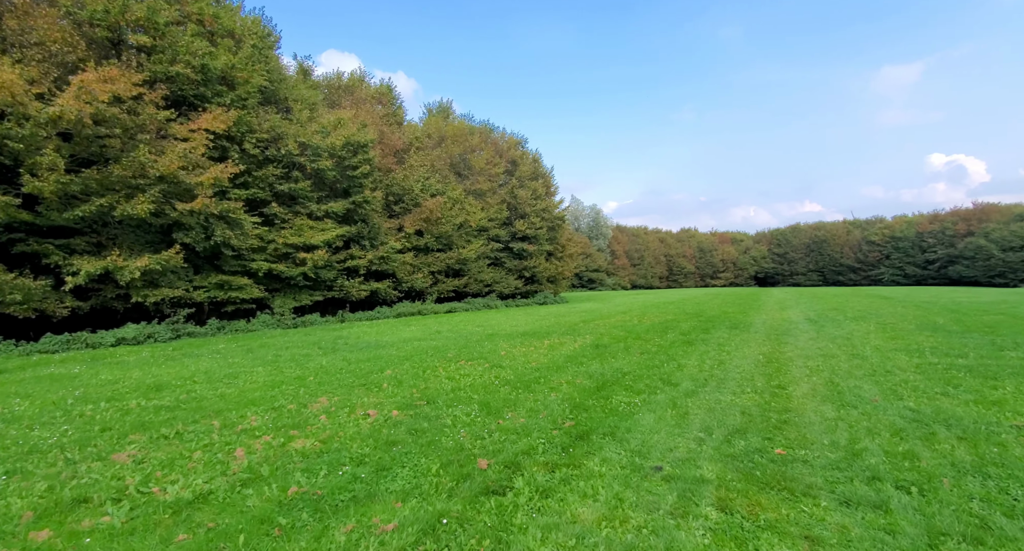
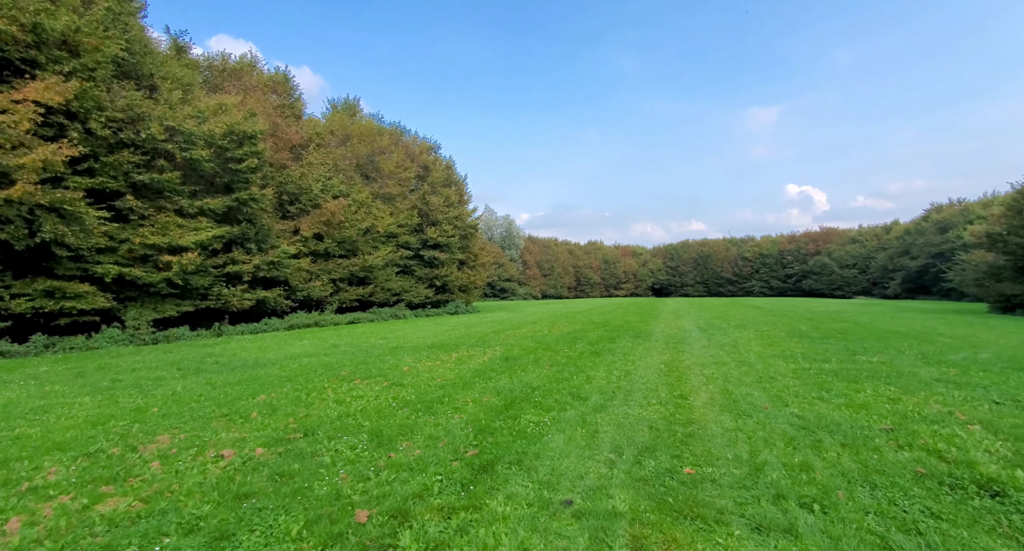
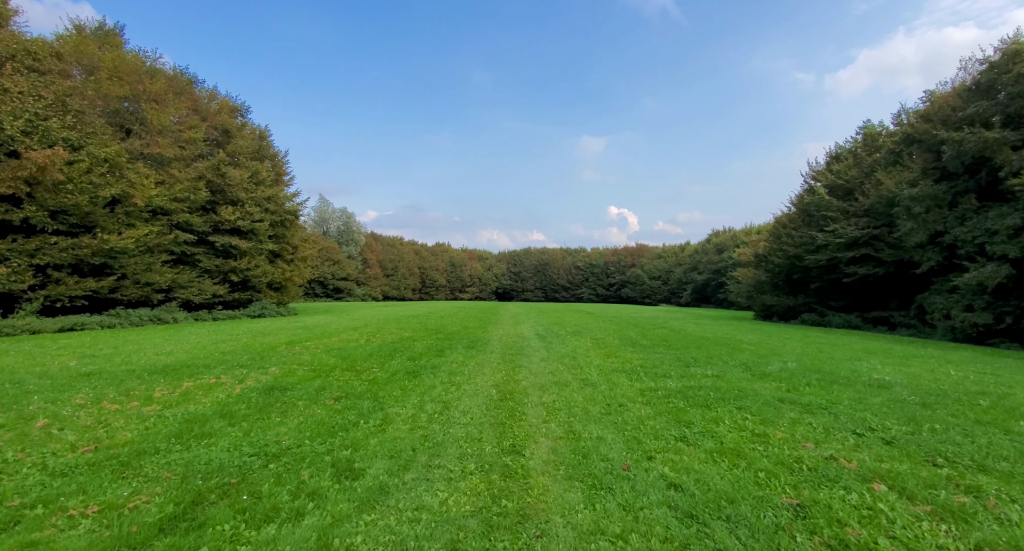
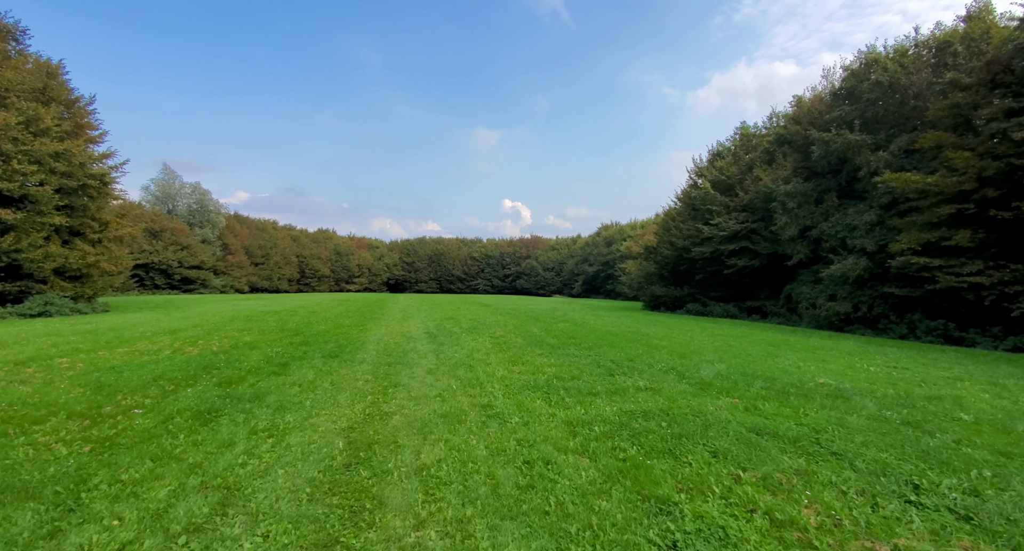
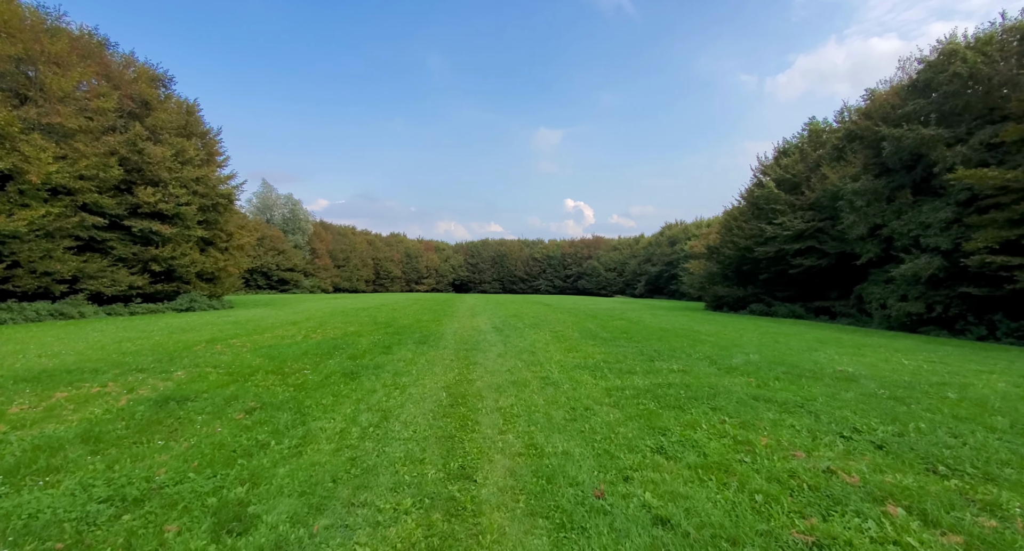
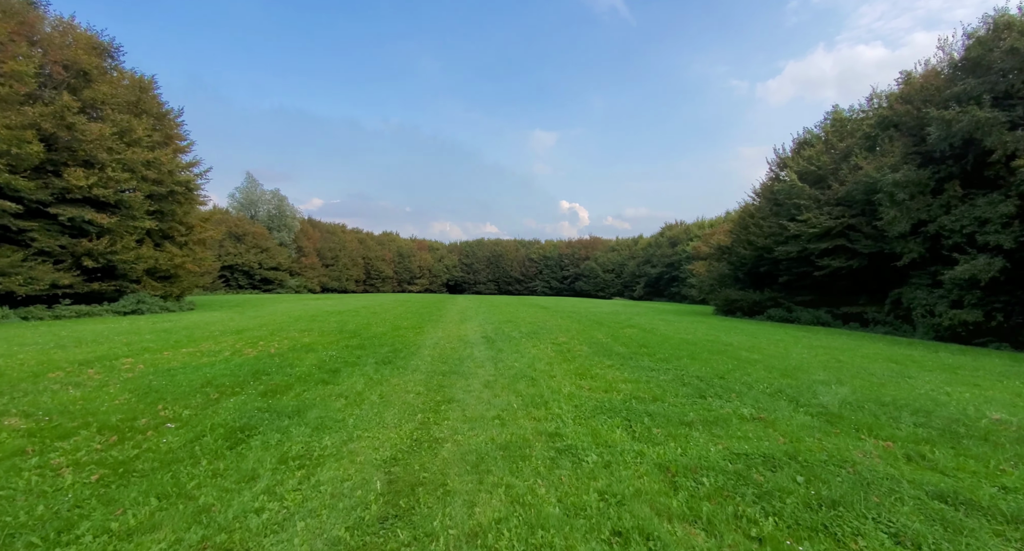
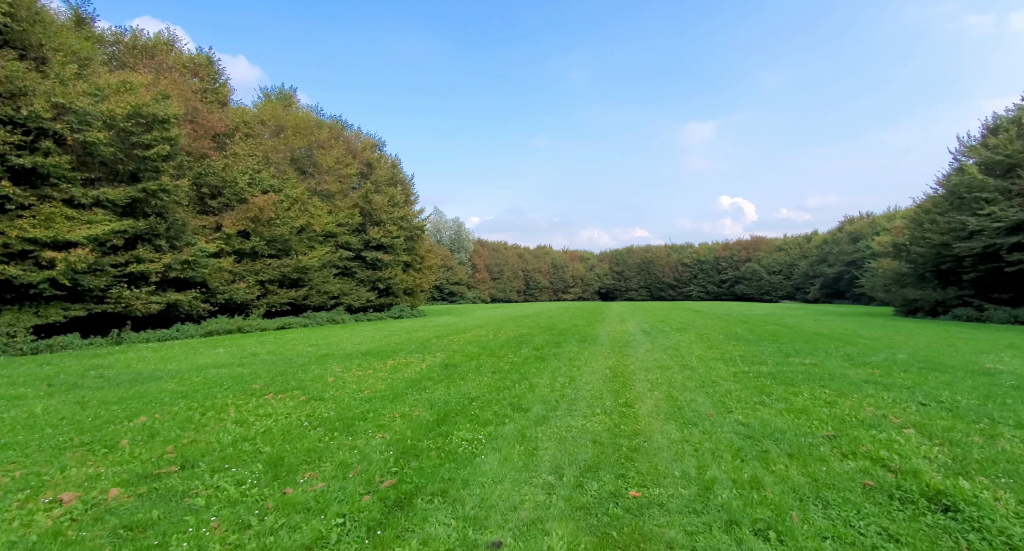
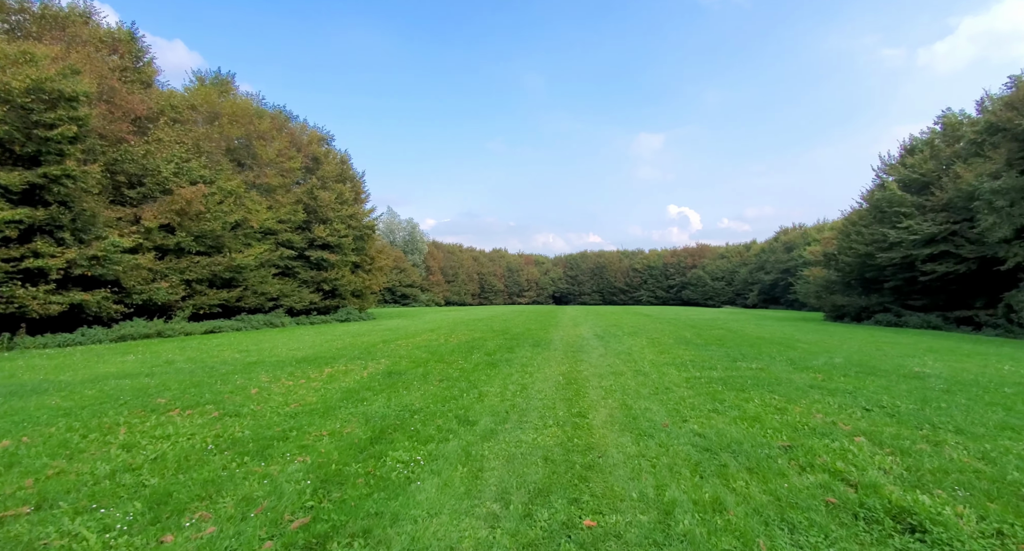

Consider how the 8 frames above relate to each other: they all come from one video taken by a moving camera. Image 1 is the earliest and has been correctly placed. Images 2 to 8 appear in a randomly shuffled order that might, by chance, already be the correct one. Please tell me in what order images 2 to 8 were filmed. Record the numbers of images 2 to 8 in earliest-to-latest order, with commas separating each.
2, 7, 8, 3, 5, 4, 6
